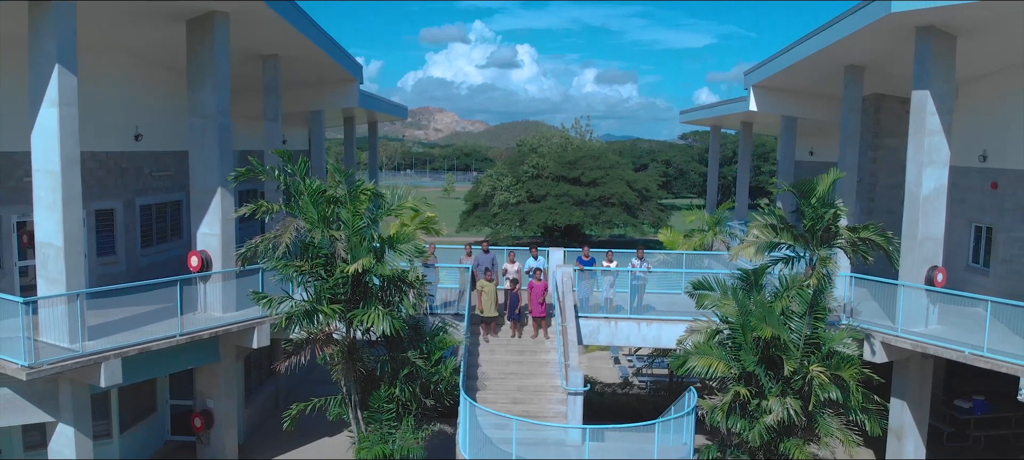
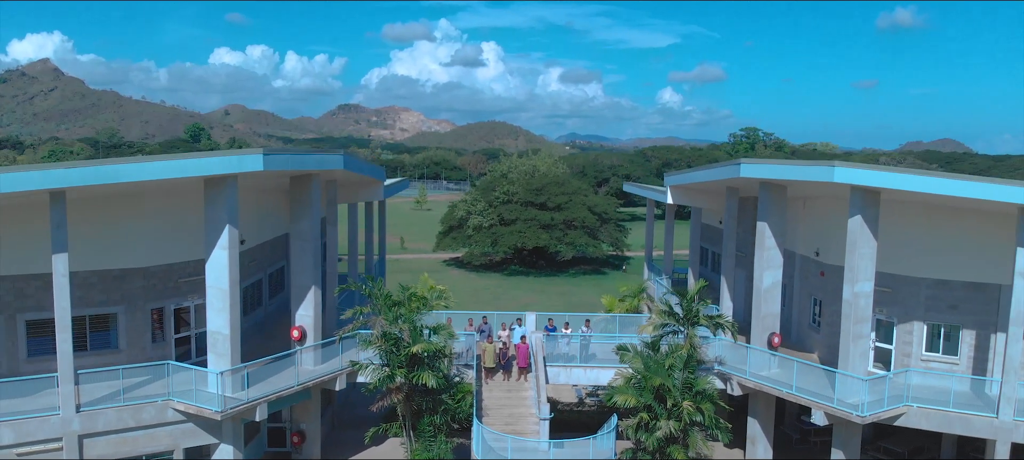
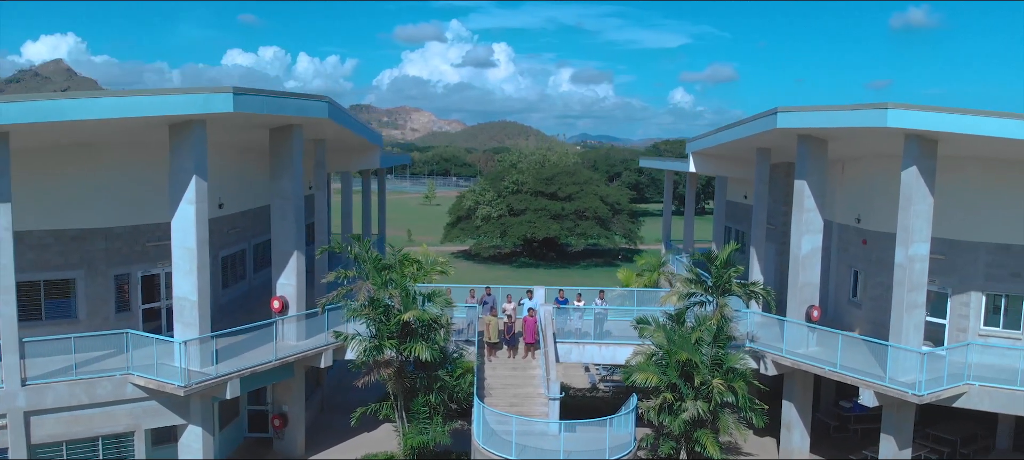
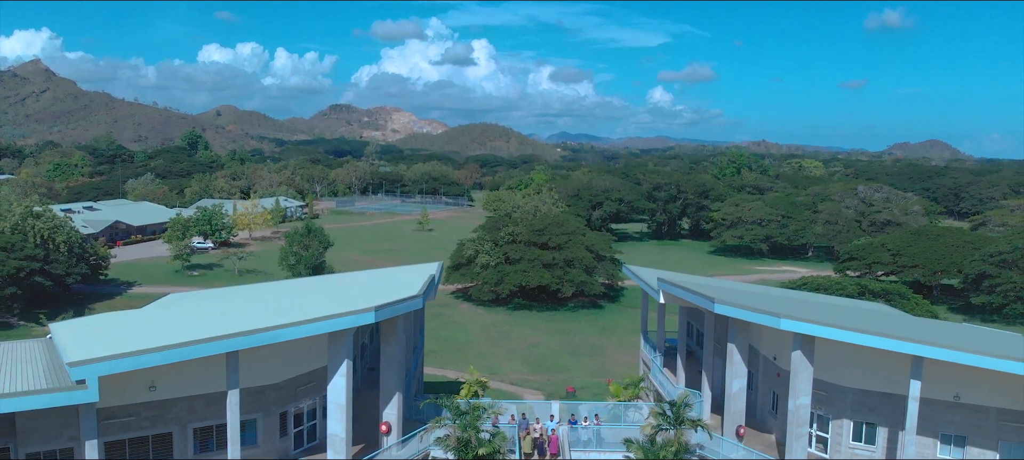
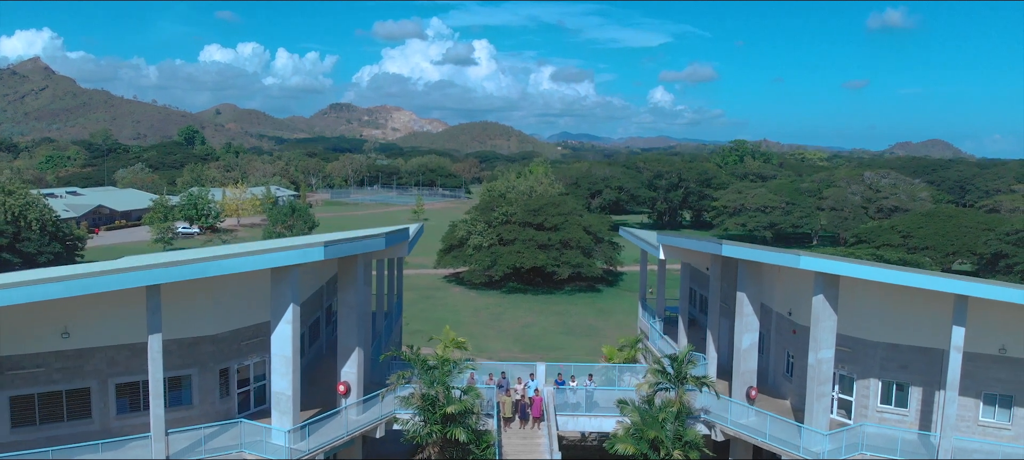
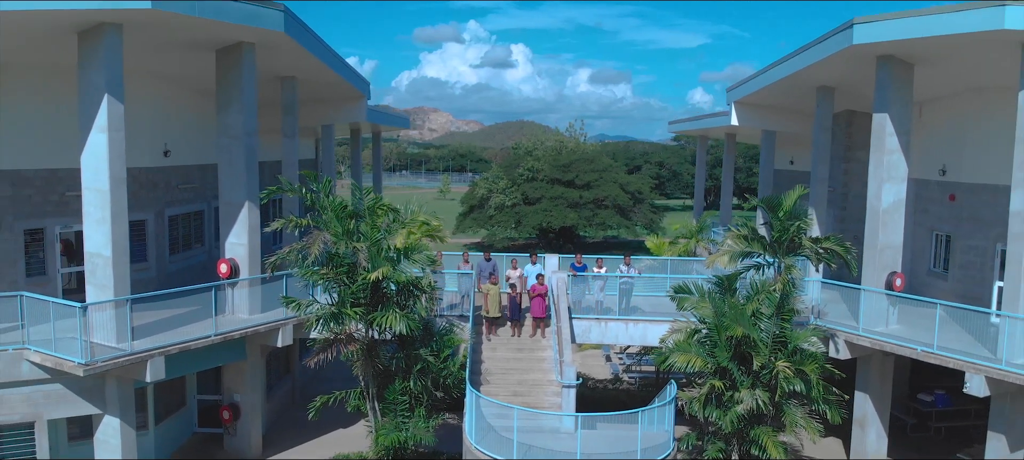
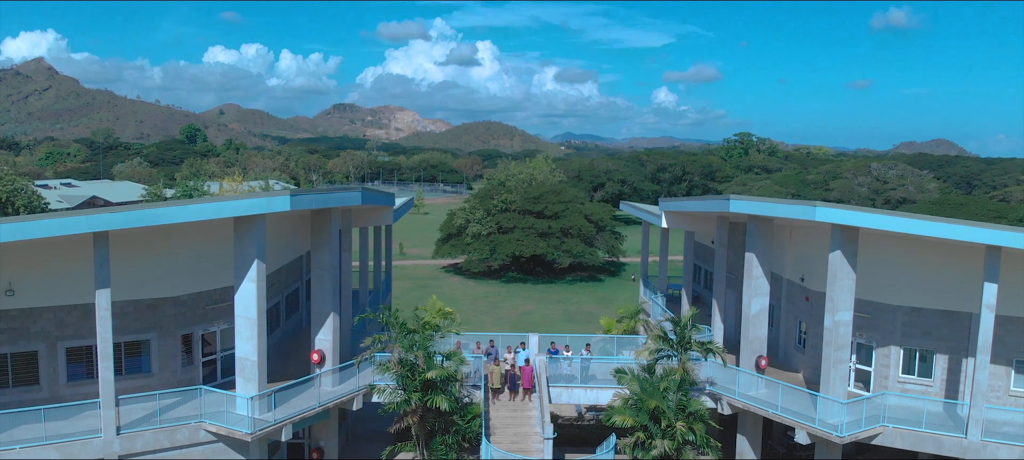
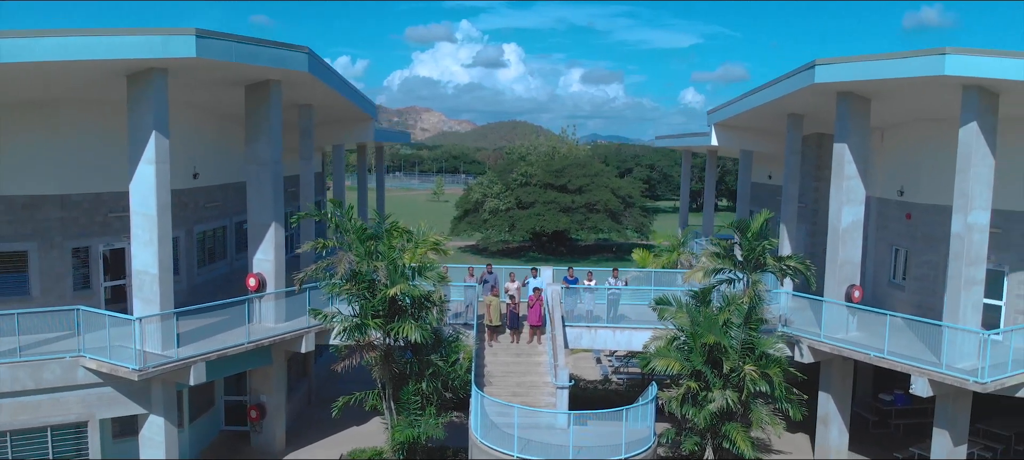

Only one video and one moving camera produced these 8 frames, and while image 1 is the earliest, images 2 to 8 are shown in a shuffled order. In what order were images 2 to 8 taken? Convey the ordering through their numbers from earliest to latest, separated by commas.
6, 8, 3, 2, 7, 5, 4
